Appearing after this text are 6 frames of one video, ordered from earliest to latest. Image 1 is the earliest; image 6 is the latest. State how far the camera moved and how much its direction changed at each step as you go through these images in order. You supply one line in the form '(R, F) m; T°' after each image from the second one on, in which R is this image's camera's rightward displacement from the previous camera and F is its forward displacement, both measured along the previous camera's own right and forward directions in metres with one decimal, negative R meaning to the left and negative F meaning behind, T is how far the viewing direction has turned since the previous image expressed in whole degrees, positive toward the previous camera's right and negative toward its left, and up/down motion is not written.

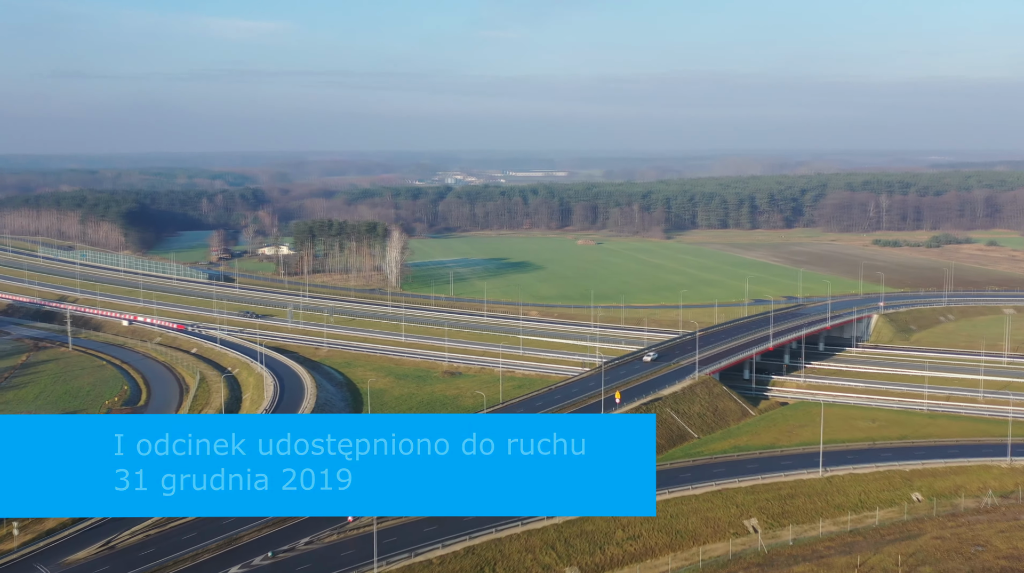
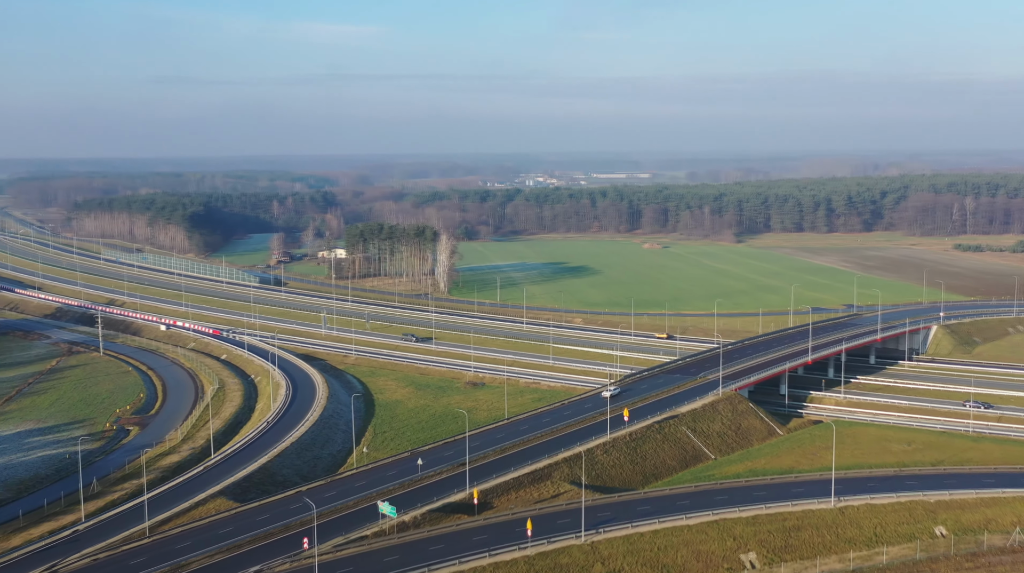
(+2.4, +1.9) m; -5°
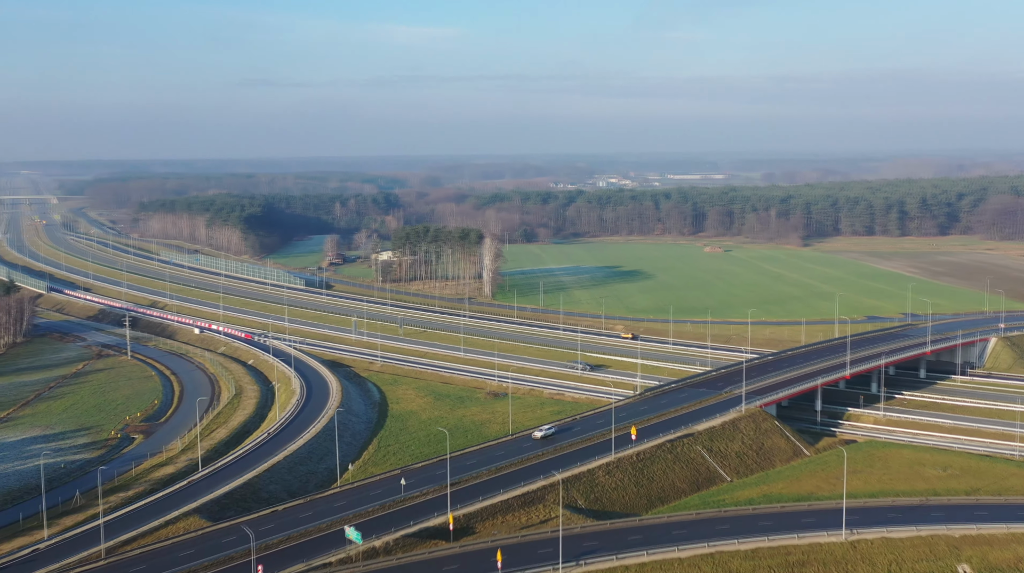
(+2.0, +1.8) m; -4°
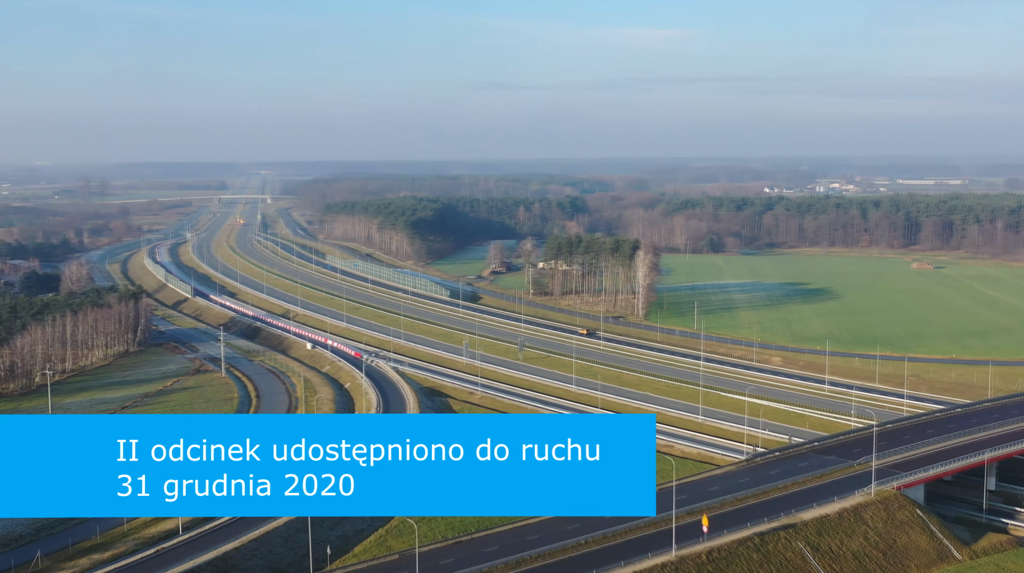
(+3.4, +6.5) m; -11°
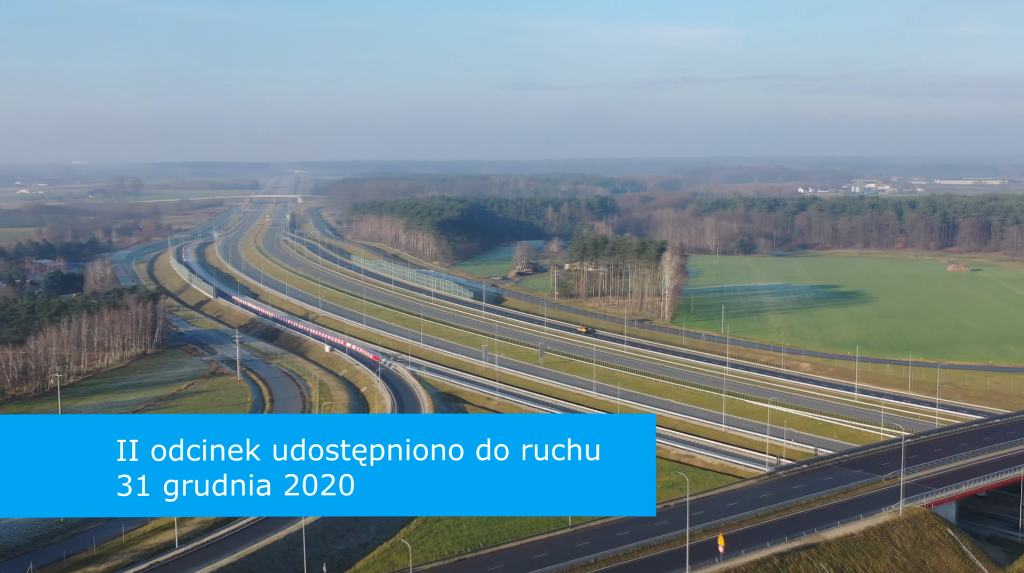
(+0.5, +1.0) m; -2°
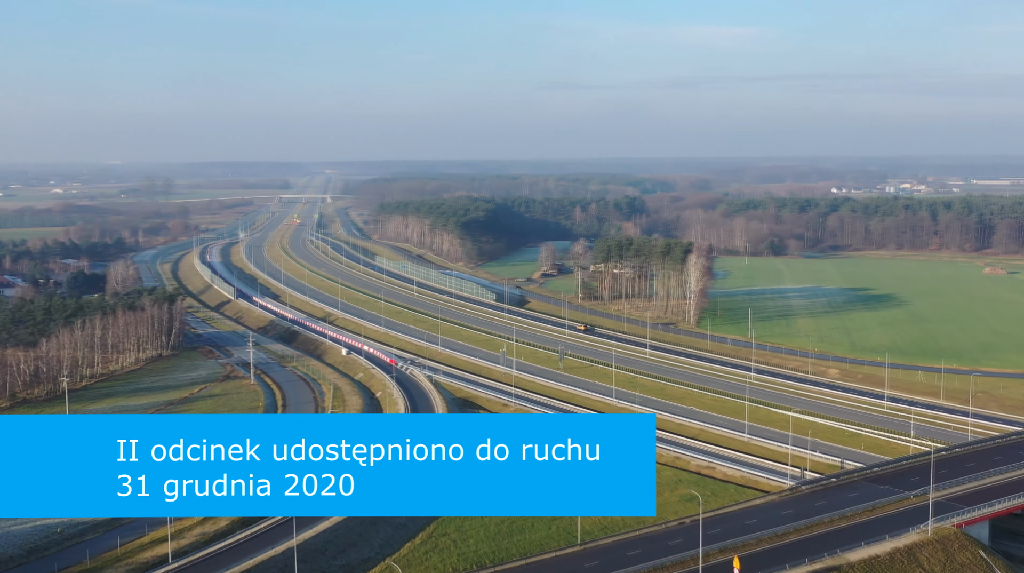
(+0.5, +1.0) m; -2°
